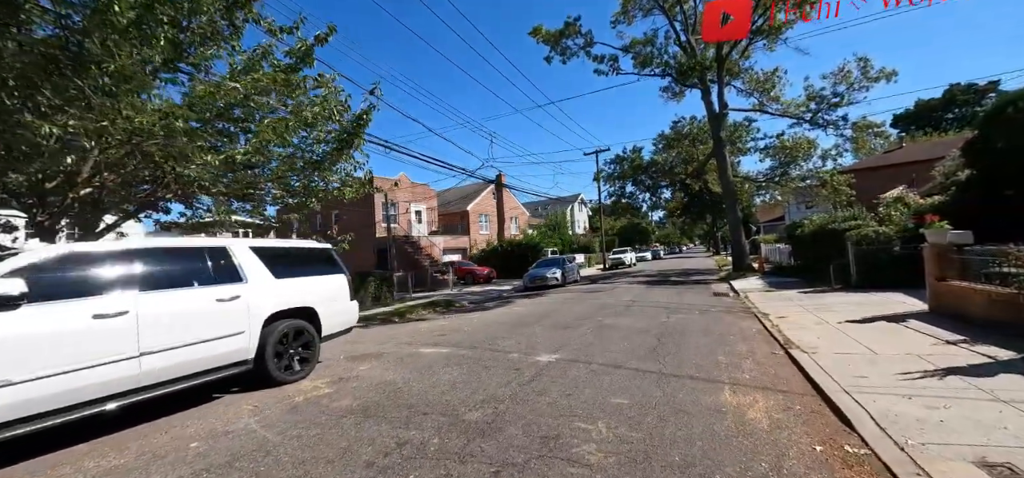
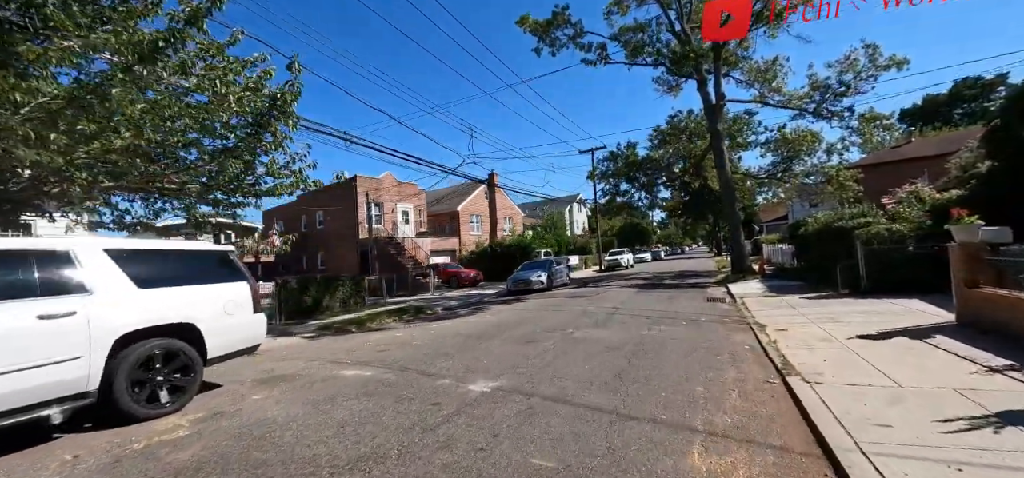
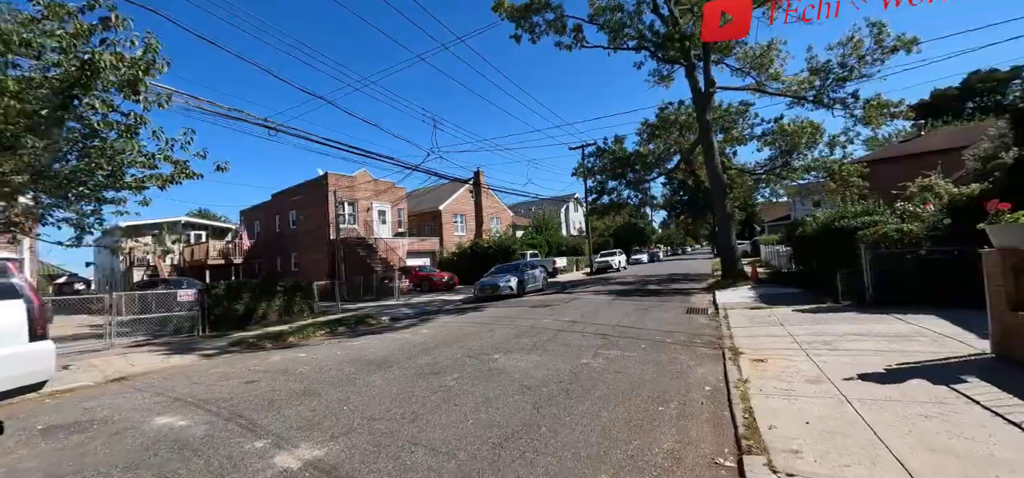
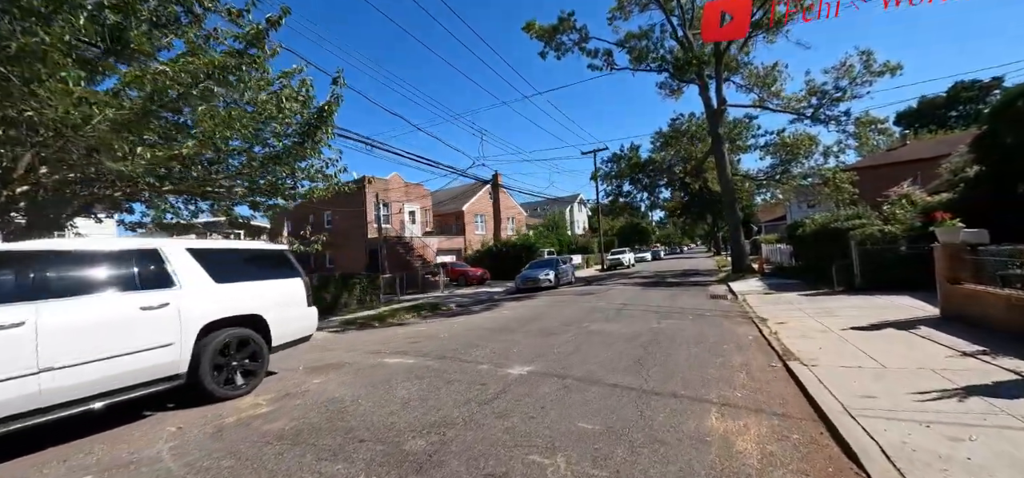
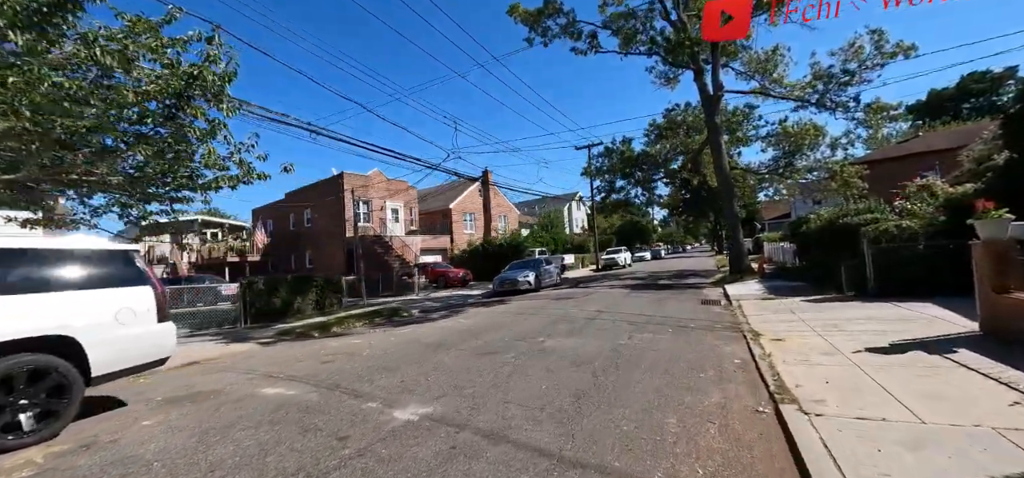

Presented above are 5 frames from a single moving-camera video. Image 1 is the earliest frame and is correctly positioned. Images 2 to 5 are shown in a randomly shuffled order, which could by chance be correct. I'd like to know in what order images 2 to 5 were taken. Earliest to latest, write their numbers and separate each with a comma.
4, 2, 5, 3
